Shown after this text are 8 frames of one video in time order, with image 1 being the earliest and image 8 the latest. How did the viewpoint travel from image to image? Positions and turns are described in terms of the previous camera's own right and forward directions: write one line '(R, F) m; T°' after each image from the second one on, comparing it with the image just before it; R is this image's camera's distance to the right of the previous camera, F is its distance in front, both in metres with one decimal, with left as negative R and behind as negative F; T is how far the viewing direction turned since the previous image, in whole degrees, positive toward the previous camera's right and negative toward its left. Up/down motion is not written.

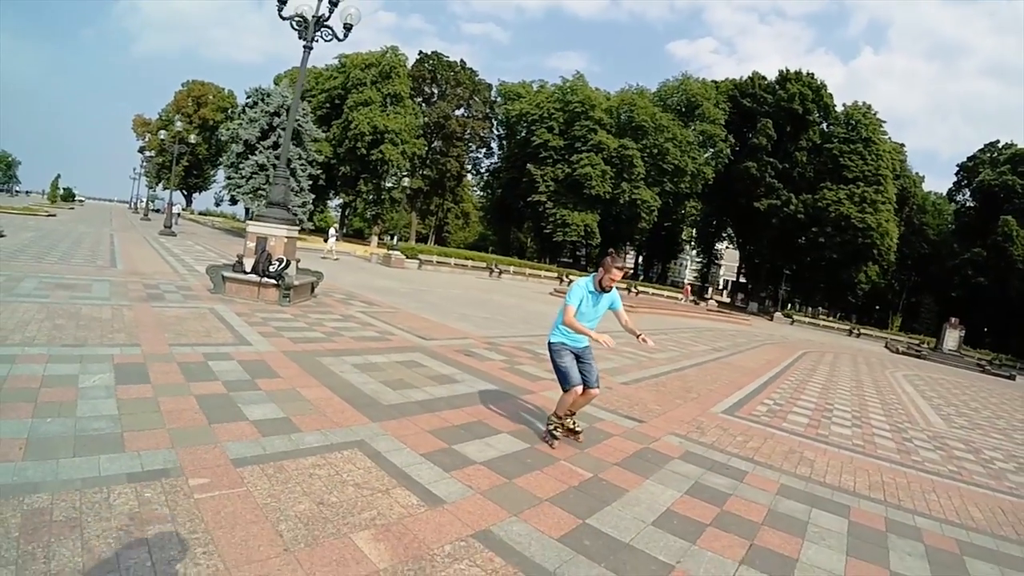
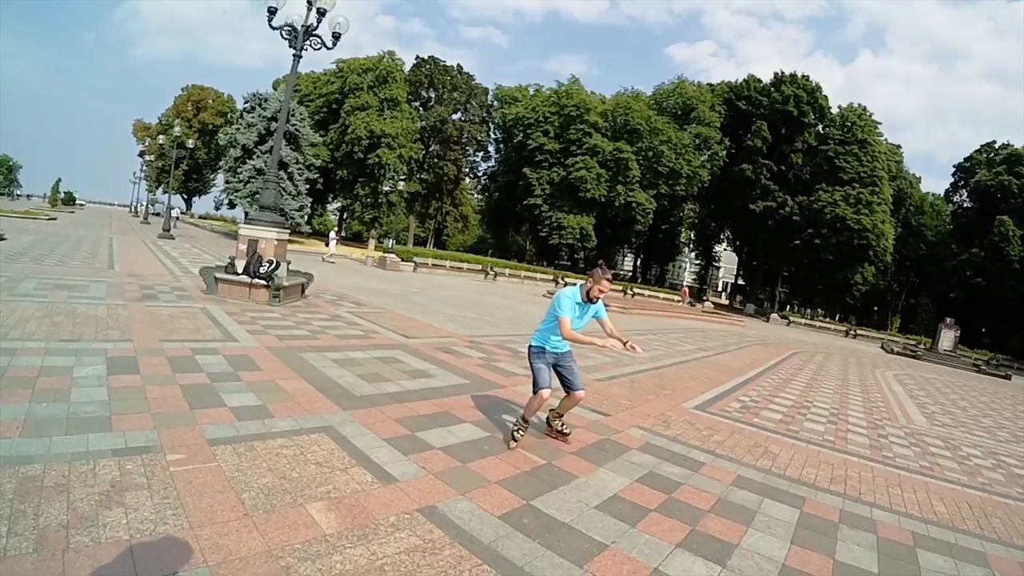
(+0.3, -0.3) m; 0°
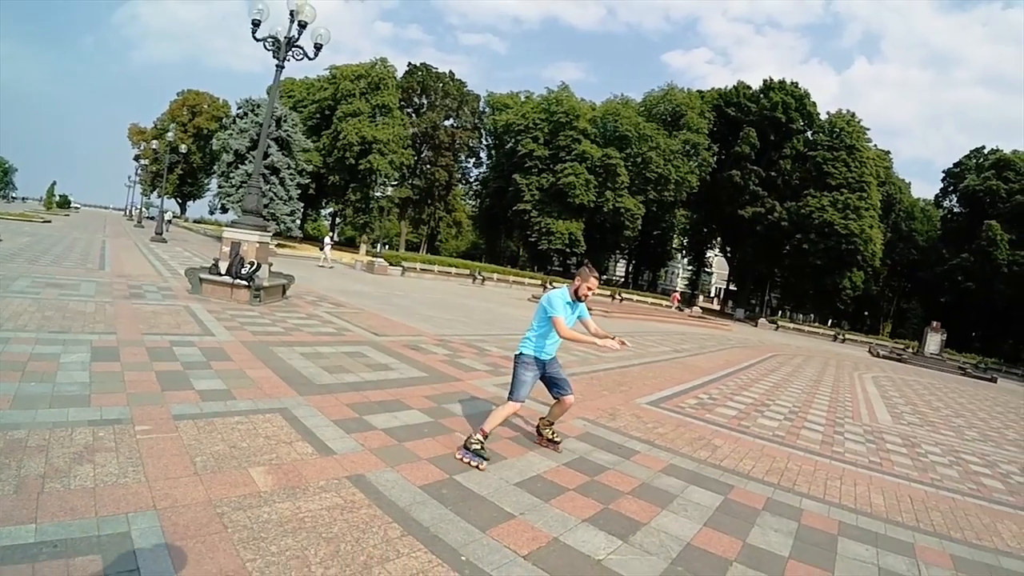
(+0.5, -0.5) m; 0°
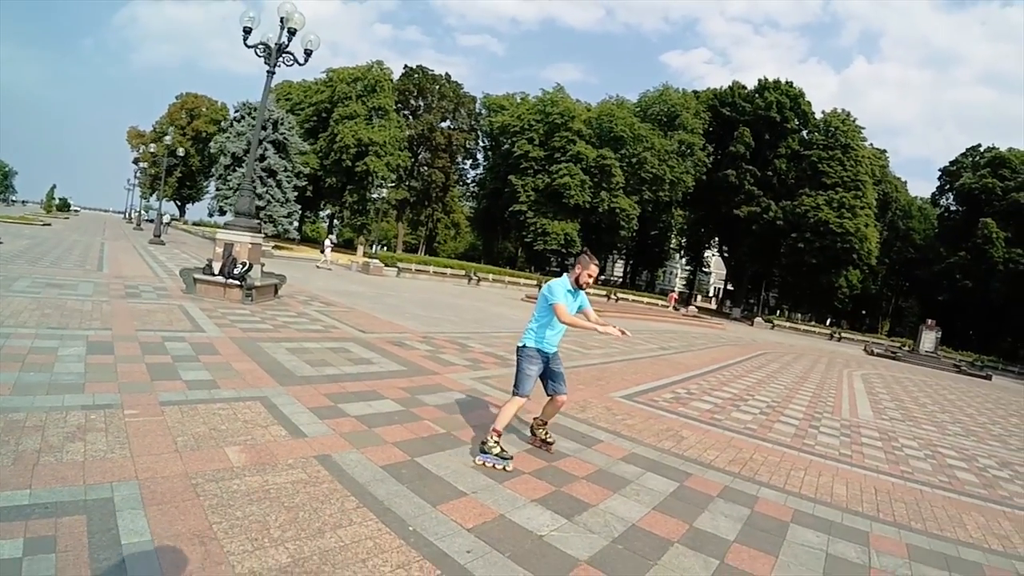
(+0.3, -0.3) m; 0°
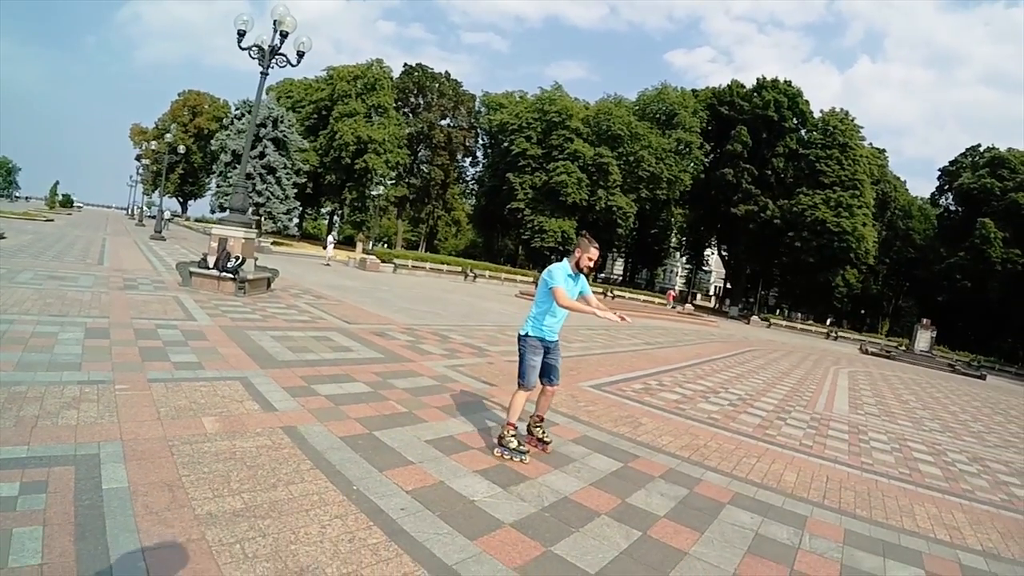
(+0.4, -0.4) m; 0°
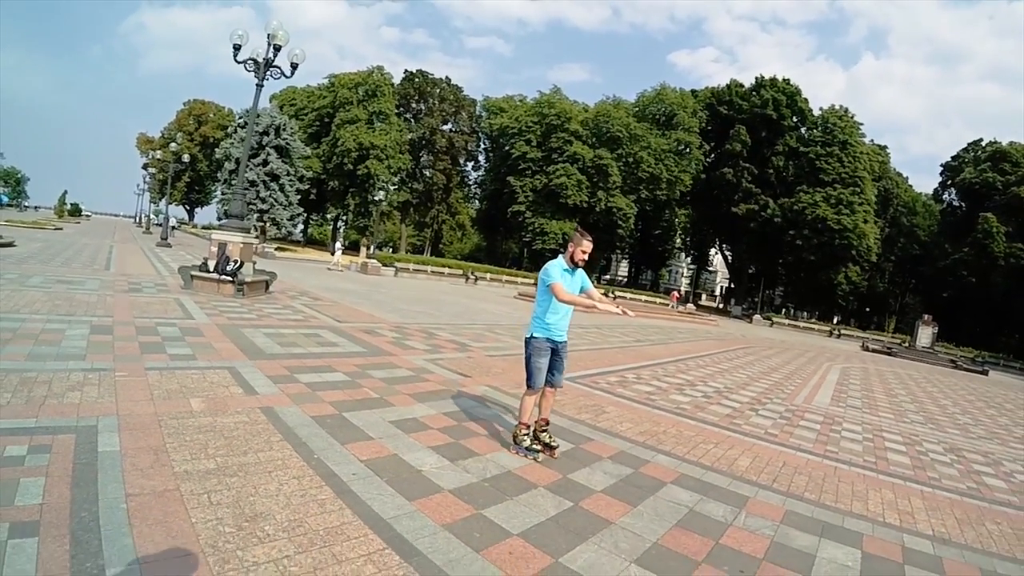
(+0.5, -0.5) m; -1°
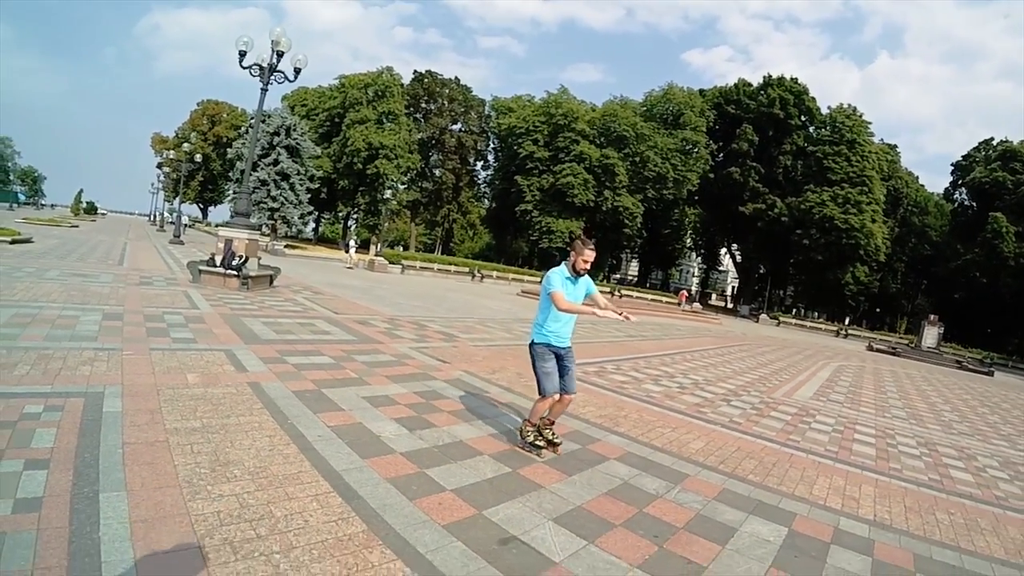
(+0.5, -0.5) m; -2°
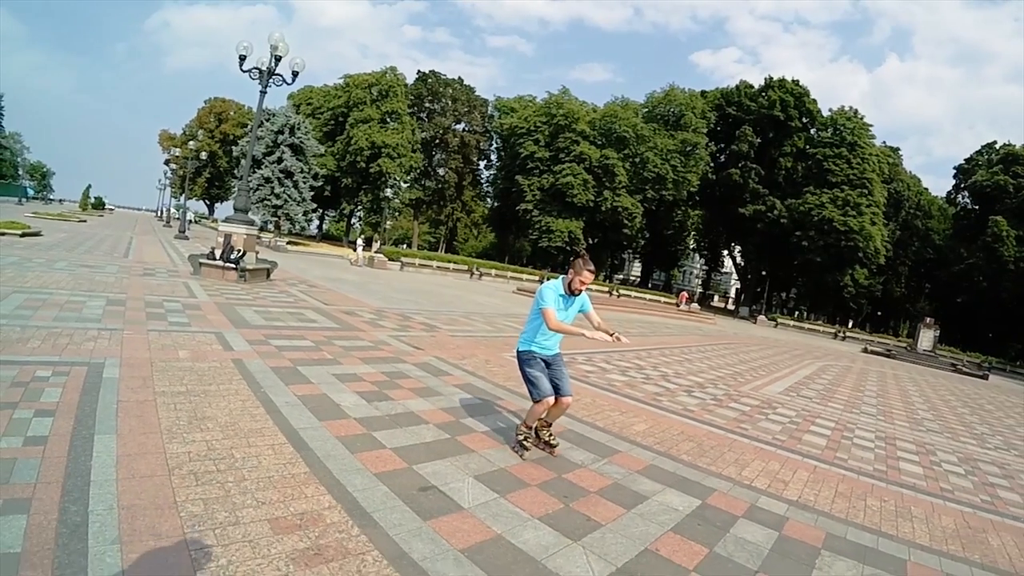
(+0.6, -0.6) m; -1°
